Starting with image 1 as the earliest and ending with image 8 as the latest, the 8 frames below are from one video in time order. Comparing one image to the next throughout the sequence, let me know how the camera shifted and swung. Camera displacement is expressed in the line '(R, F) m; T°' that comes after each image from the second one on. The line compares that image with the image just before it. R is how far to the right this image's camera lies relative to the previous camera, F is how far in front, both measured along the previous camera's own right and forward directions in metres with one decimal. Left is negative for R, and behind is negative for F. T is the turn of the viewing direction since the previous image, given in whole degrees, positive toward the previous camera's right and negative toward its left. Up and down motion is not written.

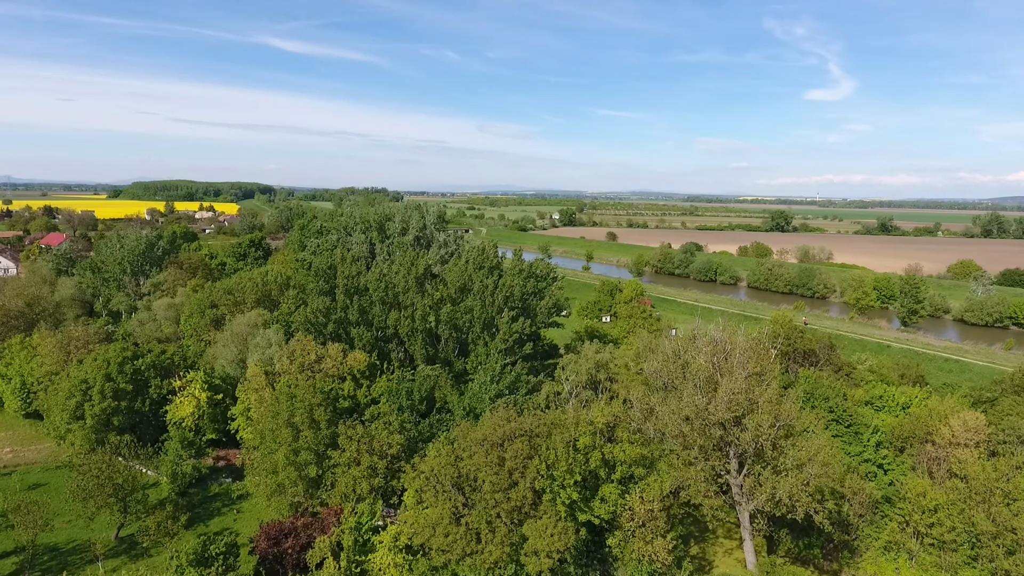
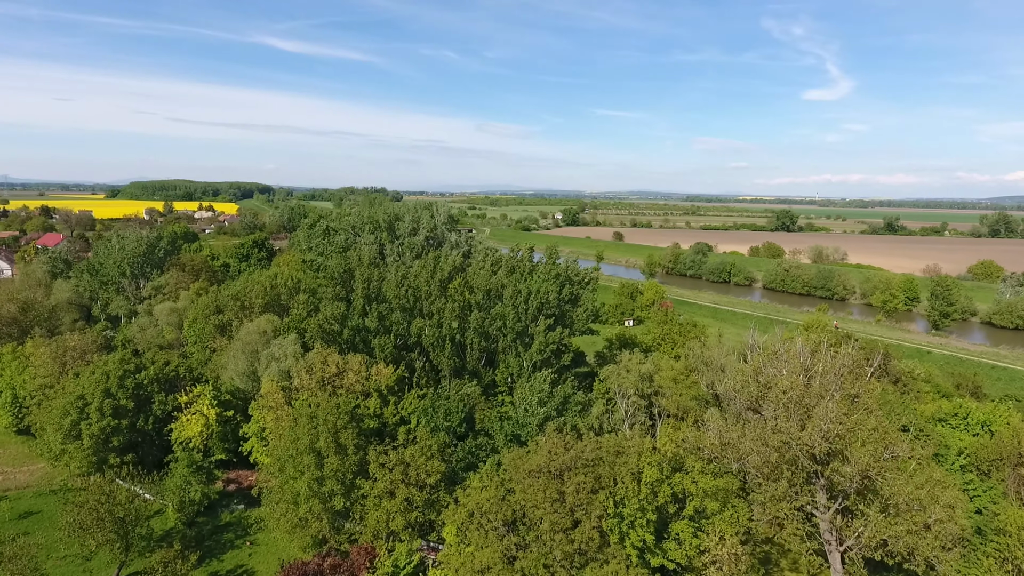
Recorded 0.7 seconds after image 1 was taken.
(-1.5, +2.3) m; 0°
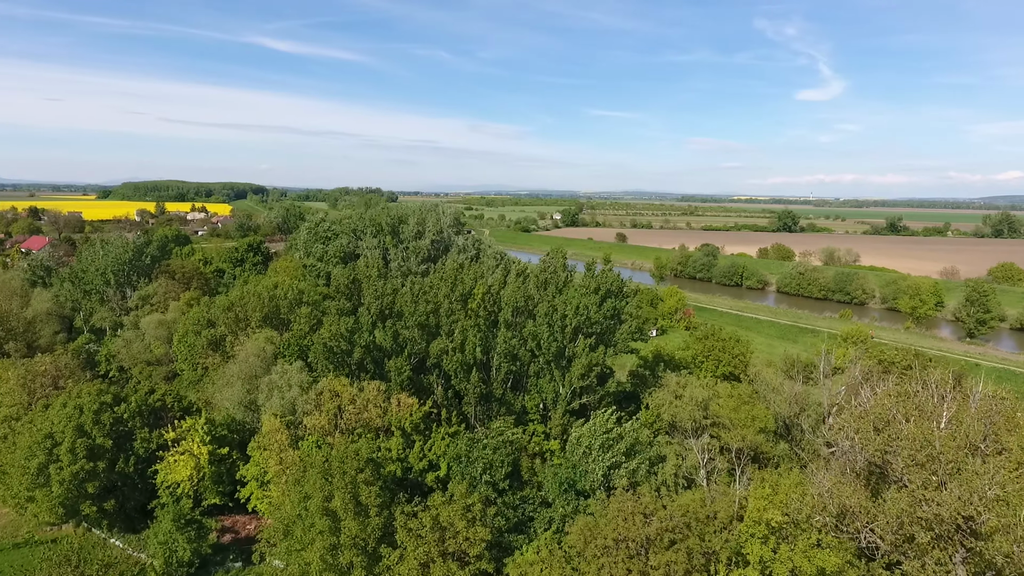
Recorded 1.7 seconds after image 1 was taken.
(-1.5, +3.2) m; 0°
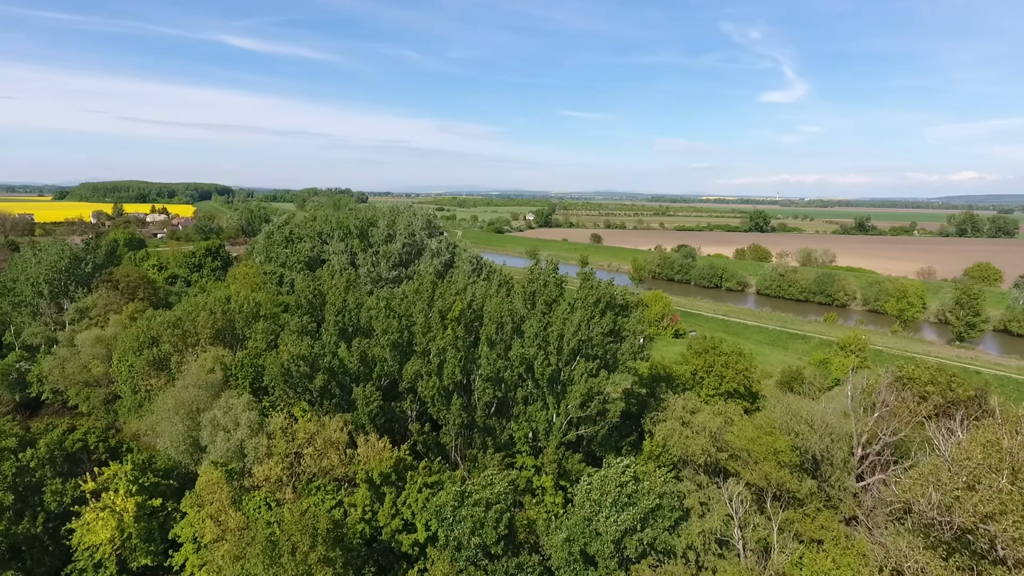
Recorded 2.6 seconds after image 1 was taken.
(-0.4, +3.0) m; +3°
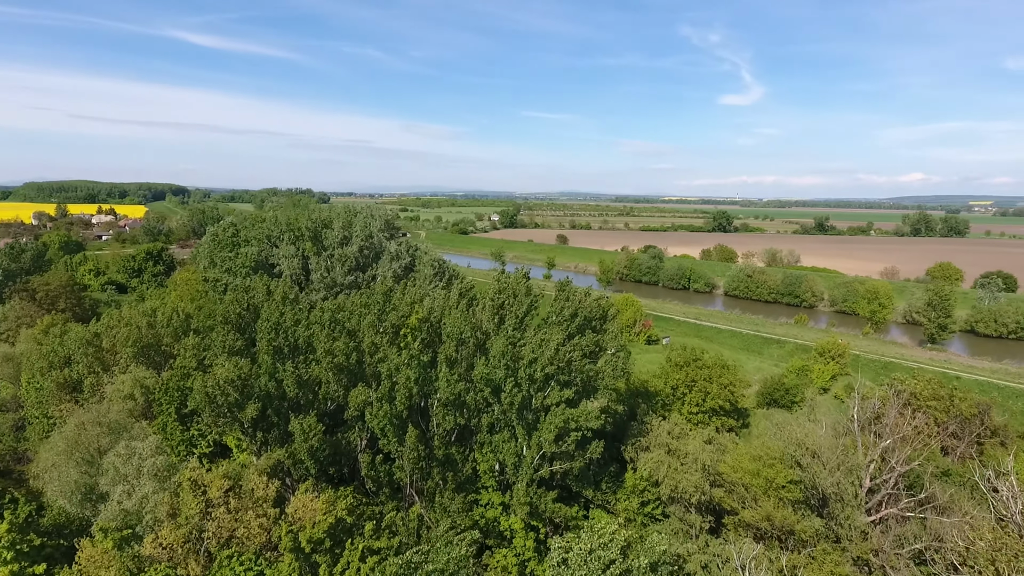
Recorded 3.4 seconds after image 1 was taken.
(+0.1, +2.7) m; +3°
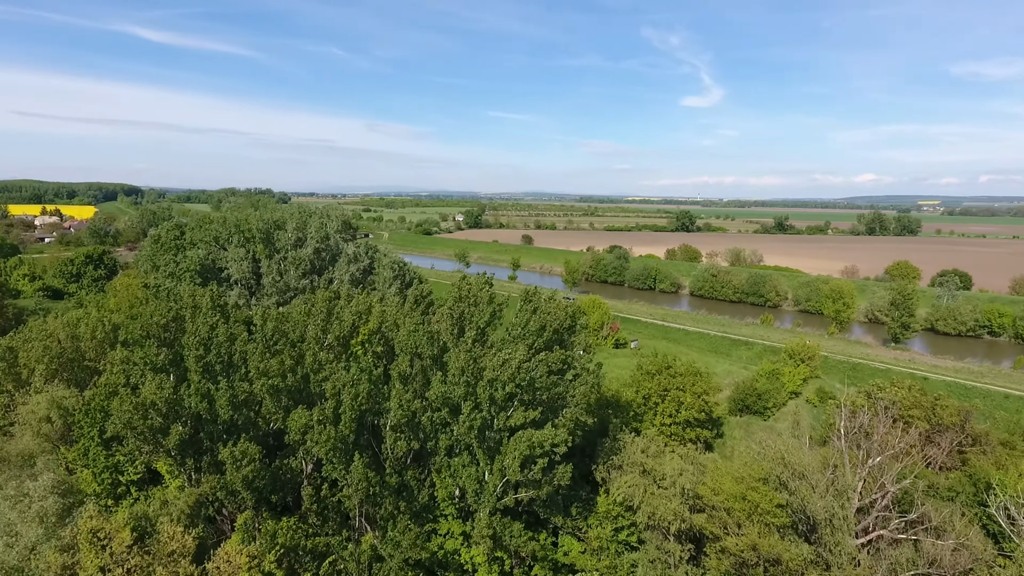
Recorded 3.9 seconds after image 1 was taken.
(+0.2, +1.7) m; +3°
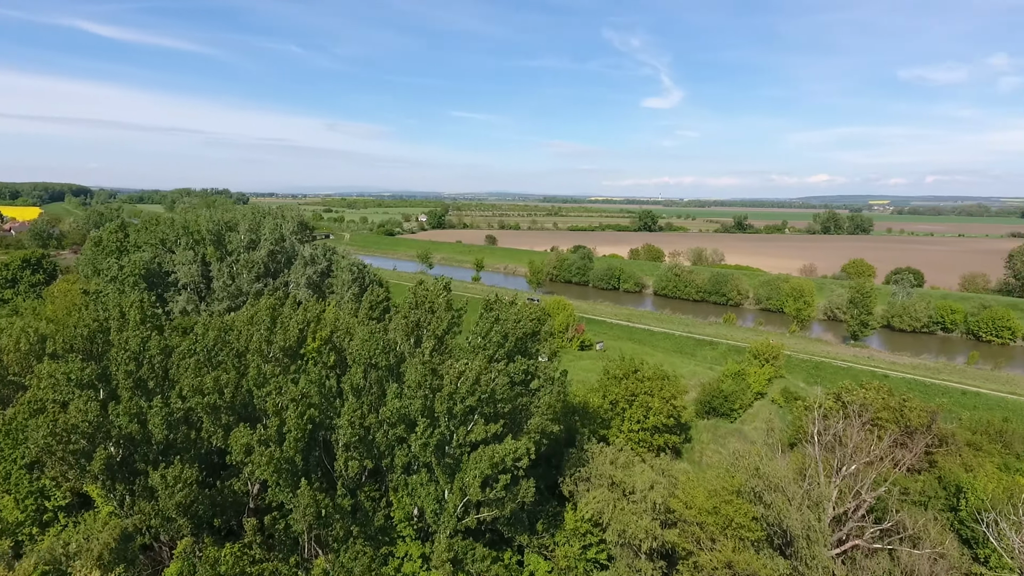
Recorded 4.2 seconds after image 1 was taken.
(+0.1, +1.0) m; +3°
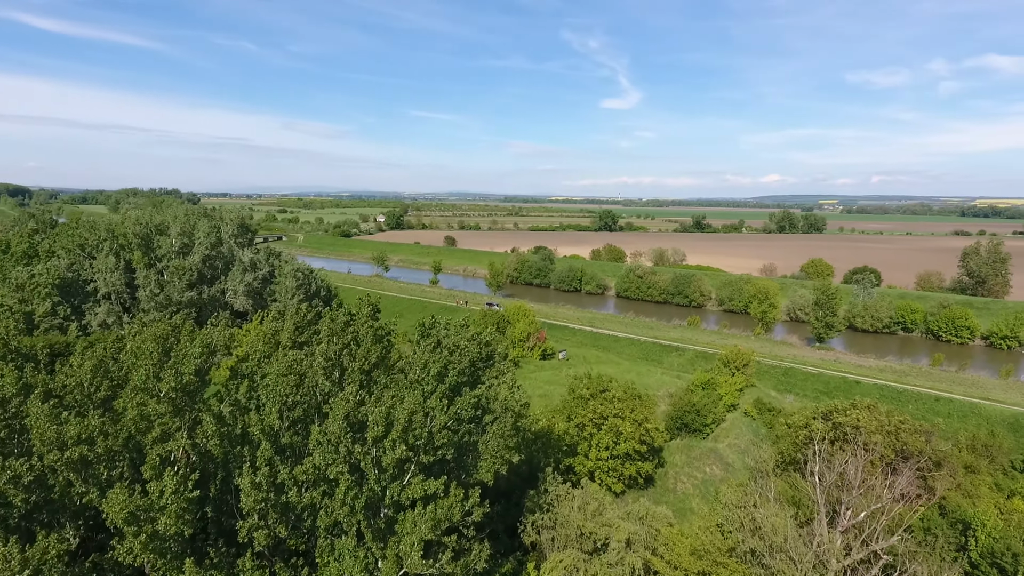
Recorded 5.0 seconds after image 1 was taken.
(+0.3, +2.5) m; +4°
